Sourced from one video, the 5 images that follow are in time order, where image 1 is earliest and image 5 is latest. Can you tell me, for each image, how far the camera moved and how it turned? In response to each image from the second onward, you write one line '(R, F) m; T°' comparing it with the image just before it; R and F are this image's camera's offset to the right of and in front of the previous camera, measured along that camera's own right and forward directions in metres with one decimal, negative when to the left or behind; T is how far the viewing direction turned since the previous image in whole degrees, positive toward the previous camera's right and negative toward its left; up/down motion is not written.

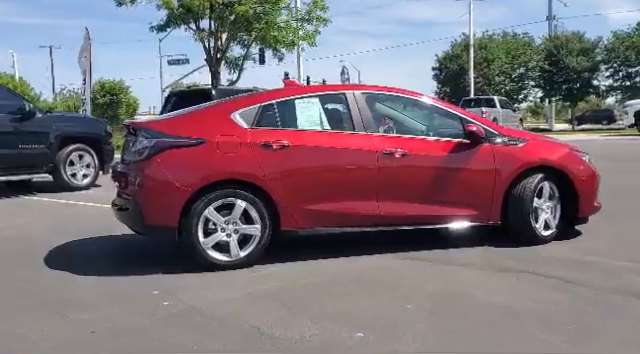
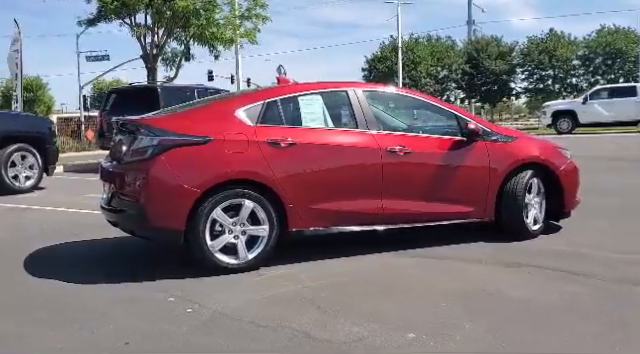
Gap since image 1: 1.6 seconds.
(-0.8, +0.1) m; +8°
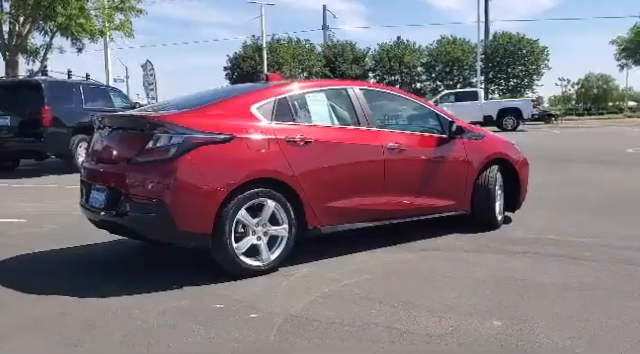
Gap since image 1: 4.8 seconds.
(-1.5, +0.2) m; +16°
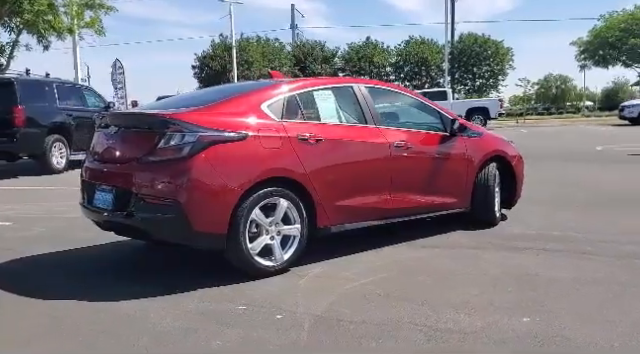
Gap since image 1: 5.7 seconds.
(-0.4, +0.1) m; +4°
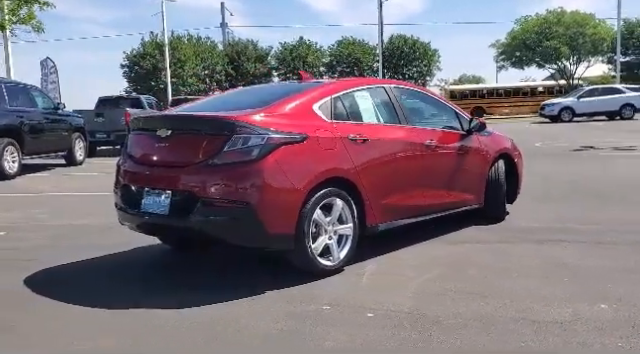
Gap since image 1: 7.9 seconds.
(-1.1, +0.1) m; +8°
